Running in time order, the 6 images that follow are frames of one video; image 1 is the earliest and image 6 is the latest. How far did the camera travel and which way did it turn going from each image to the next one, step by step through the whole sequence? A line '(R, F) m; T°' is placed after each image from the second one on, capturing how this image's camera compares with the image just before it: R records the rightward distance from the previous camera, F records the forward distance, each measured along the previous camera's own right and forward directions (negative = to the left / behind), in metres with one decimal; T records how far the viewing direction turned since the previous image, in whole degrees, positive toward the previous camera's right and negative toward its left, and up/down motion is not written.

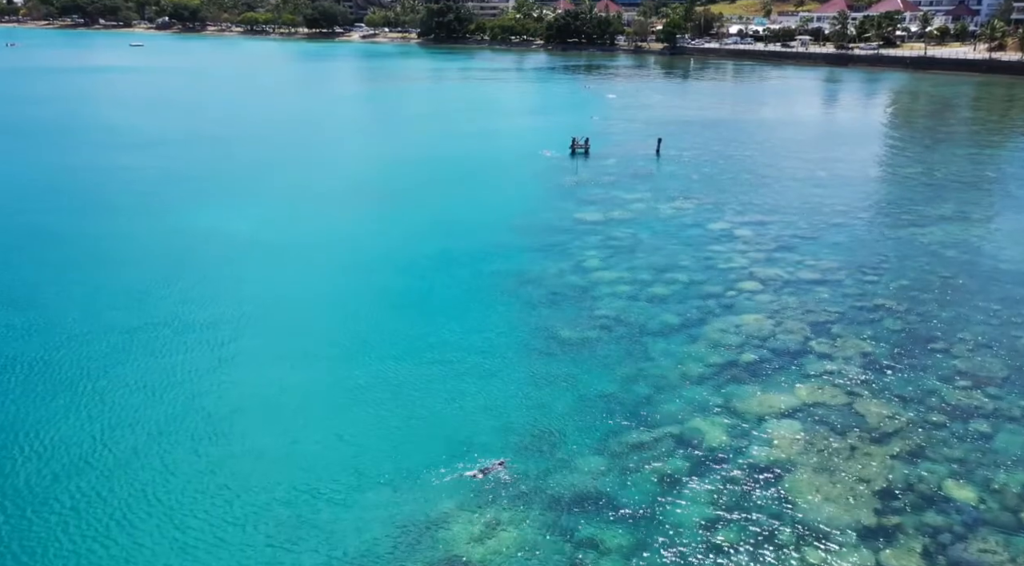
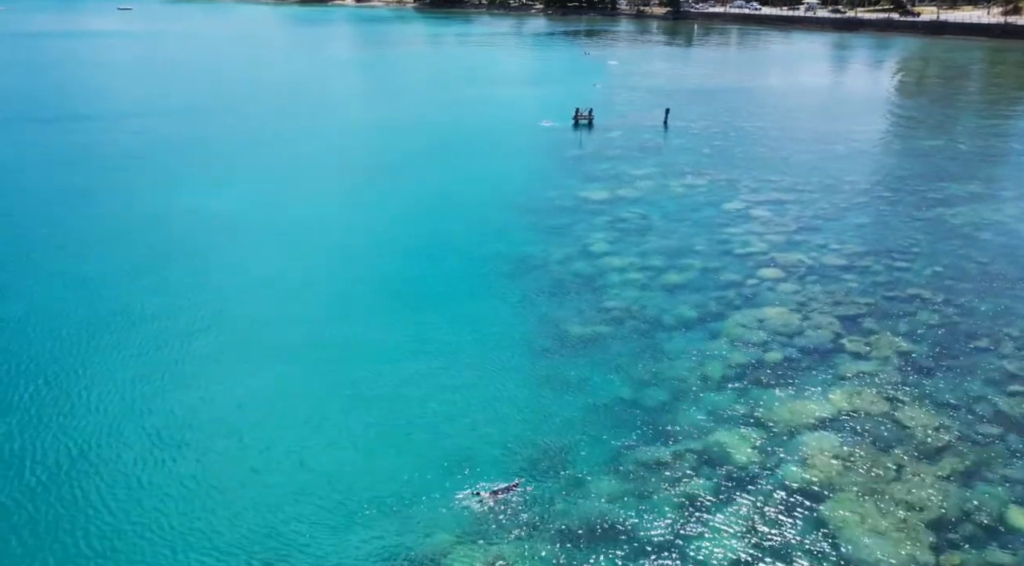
(-0.1, +2.0) m; 0°
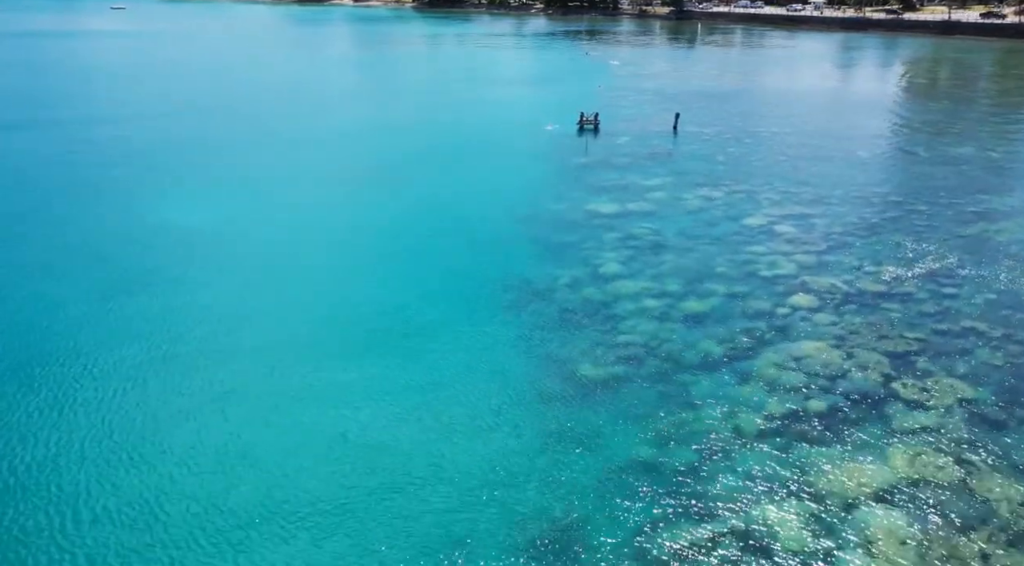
(-0.1, +2.6) m; 0°
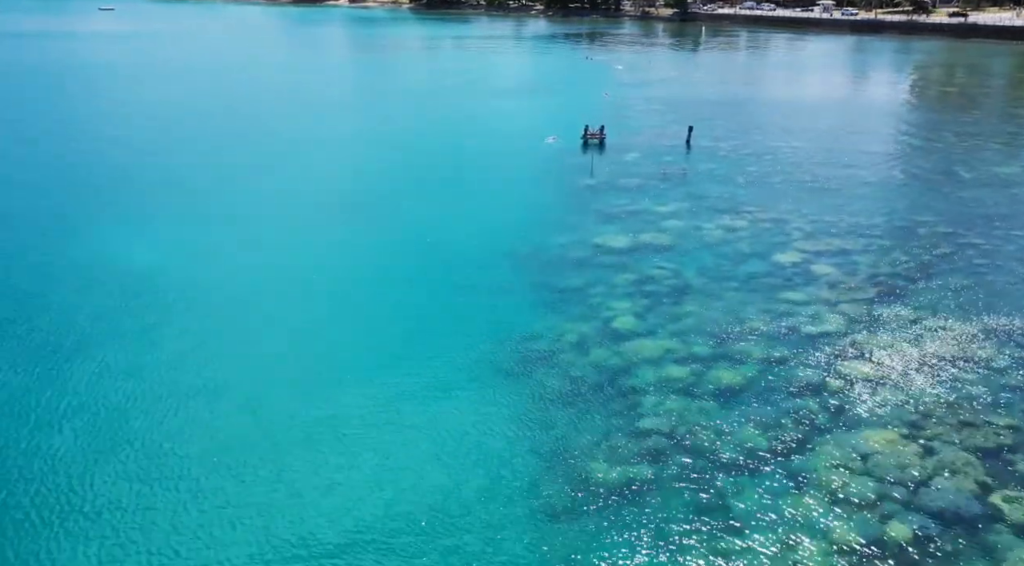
(+0.1, +3.8) m; 0°
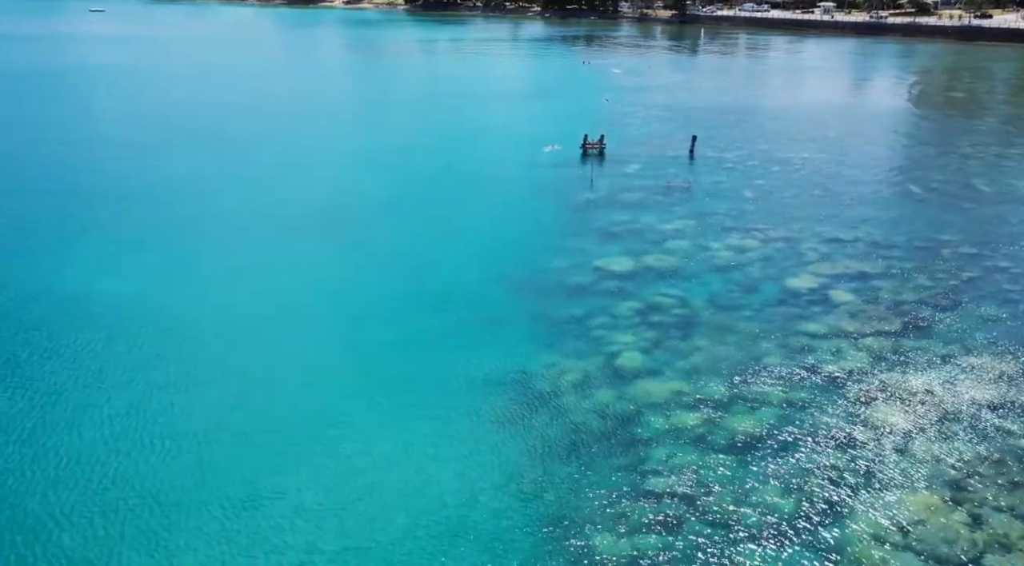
(+0.1, +1.8) m; 0°
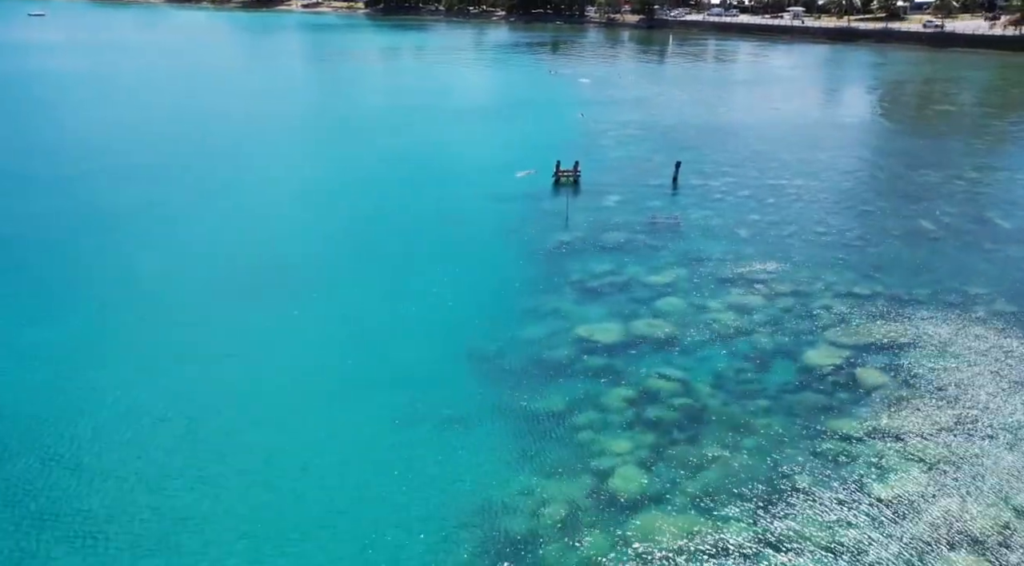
(+0.1, +4.2) m; +2°
